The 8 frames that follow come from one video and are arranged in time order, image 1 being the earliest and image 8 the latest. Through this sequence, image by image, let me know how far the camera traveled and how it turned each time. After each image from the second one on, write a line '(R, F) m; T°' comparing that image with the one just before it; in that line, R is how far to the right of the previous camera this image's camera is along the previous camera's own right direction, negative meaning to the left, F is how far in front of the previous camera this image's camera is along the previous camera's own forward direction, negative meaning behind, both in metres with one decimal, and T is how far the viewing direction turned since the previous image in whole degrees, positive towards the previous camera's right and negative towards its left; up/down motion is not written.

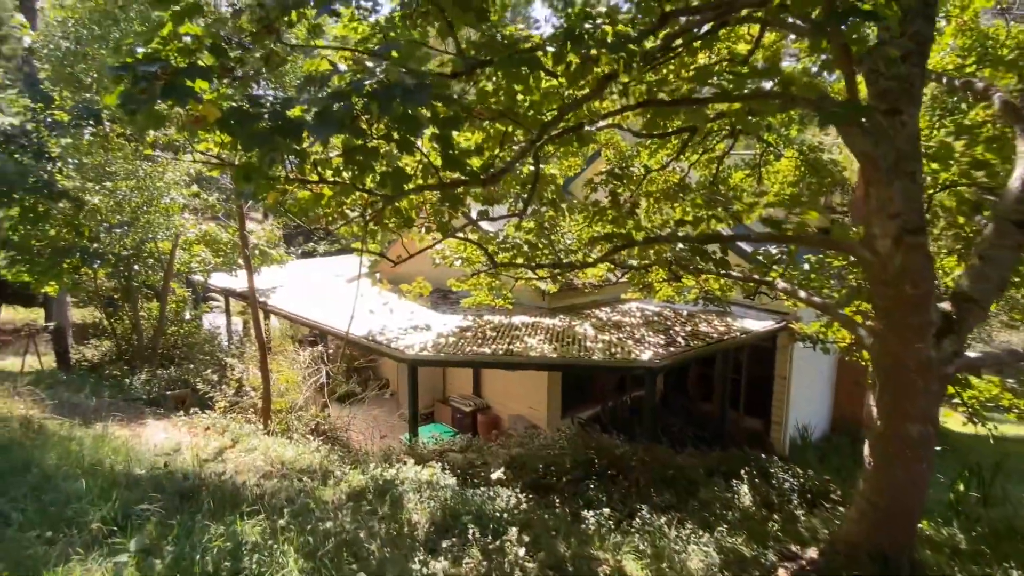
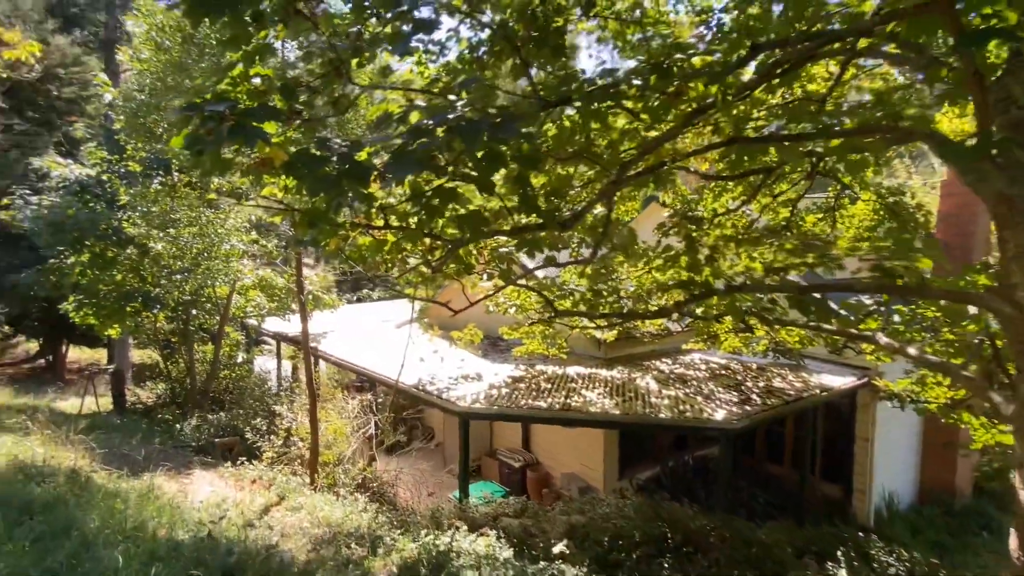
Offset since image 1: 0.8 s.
(-0.2, +0.4) m; -4°
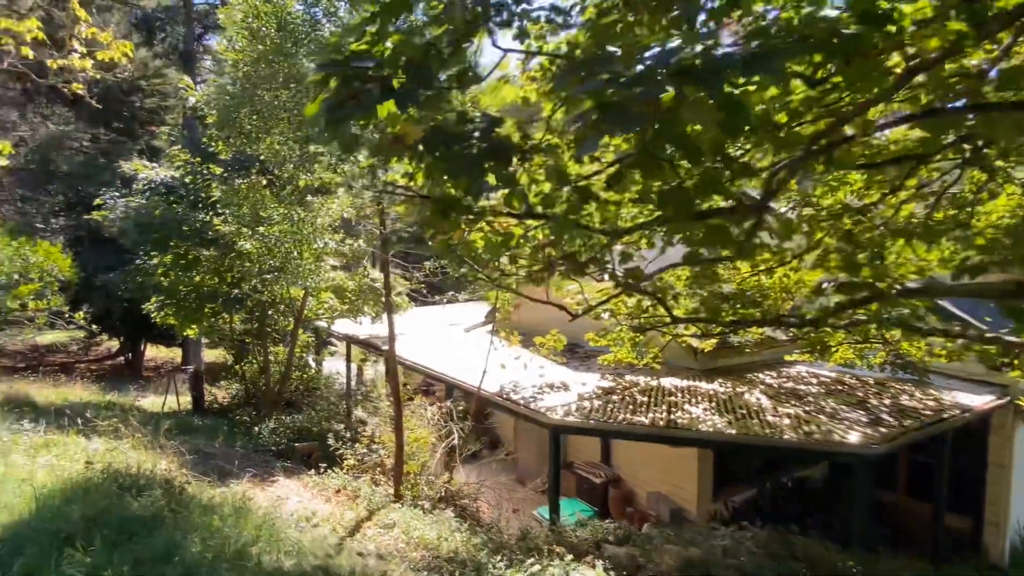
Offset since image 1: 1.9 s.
(-0.6, +0.5) m; -5°
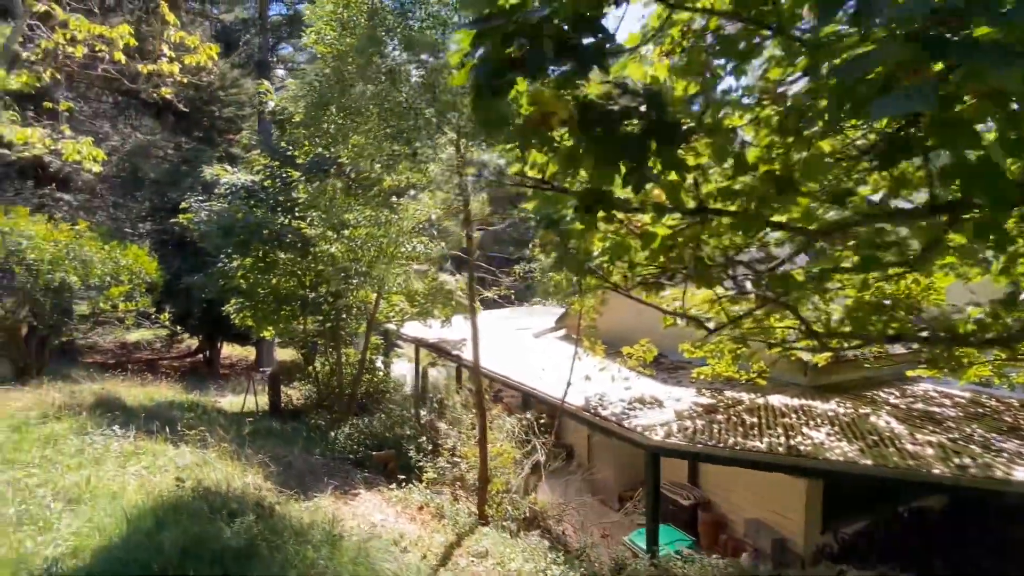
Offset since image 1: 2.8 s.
(-0.5, +0.5) m; -6°
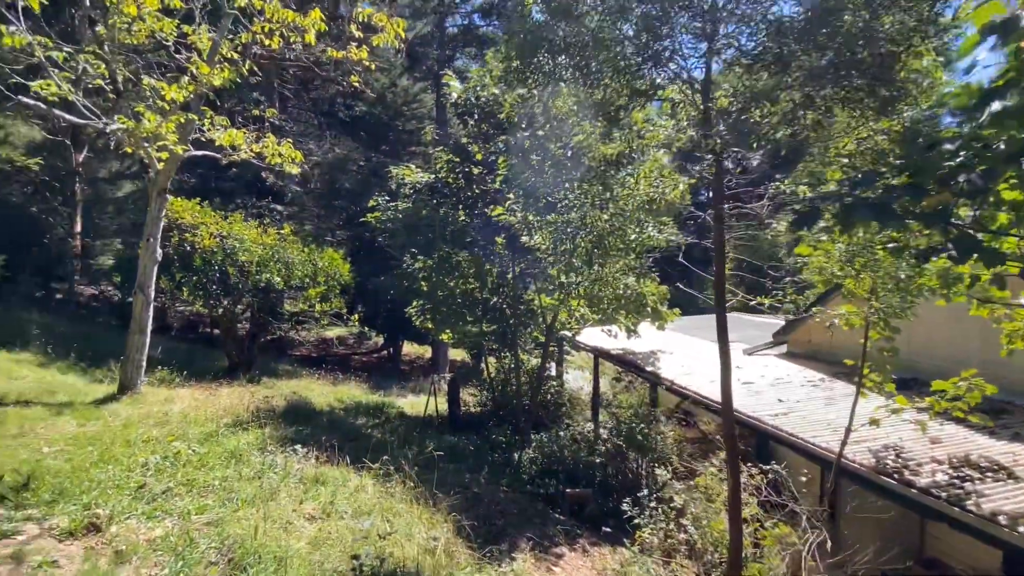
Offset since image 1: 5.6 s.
(-0.9, +1.5) m; -17°
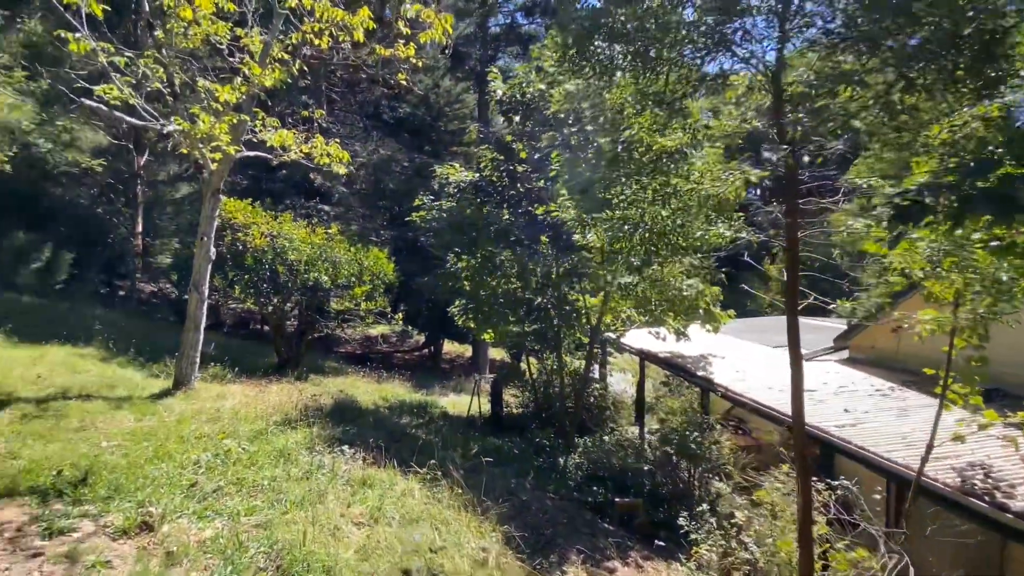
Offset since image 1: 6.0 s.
(-0.1, +0.2) m; -4°
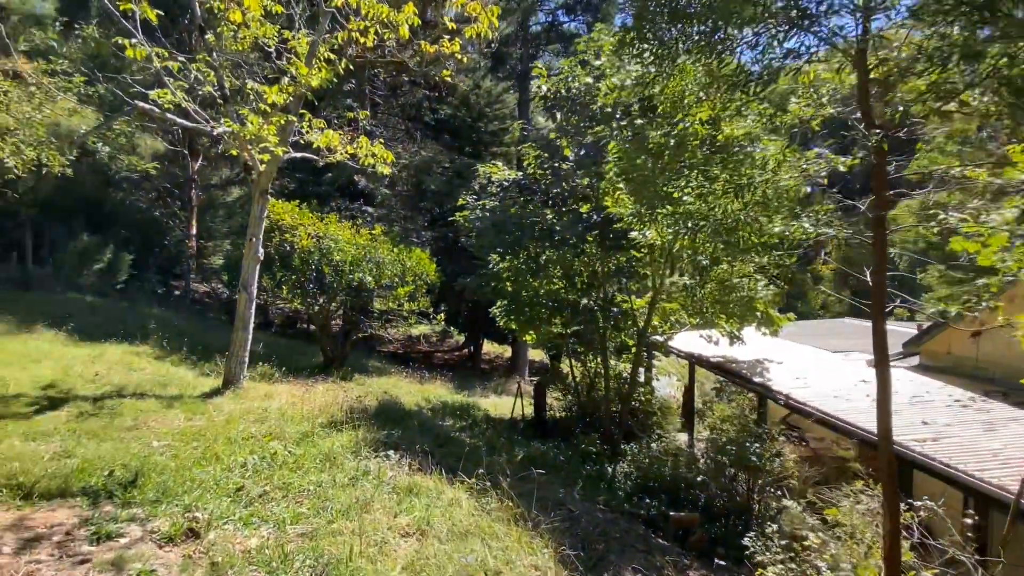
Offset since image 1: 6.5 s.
(-0.1, +0.2) m; -4°
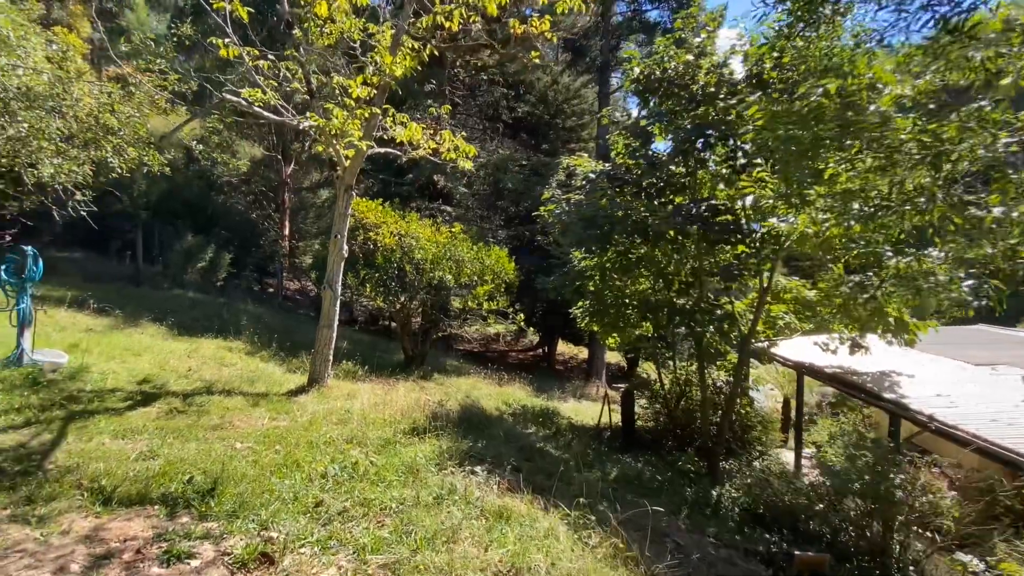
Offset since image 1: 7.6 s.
(-0.2, +0.5) m; -8°
